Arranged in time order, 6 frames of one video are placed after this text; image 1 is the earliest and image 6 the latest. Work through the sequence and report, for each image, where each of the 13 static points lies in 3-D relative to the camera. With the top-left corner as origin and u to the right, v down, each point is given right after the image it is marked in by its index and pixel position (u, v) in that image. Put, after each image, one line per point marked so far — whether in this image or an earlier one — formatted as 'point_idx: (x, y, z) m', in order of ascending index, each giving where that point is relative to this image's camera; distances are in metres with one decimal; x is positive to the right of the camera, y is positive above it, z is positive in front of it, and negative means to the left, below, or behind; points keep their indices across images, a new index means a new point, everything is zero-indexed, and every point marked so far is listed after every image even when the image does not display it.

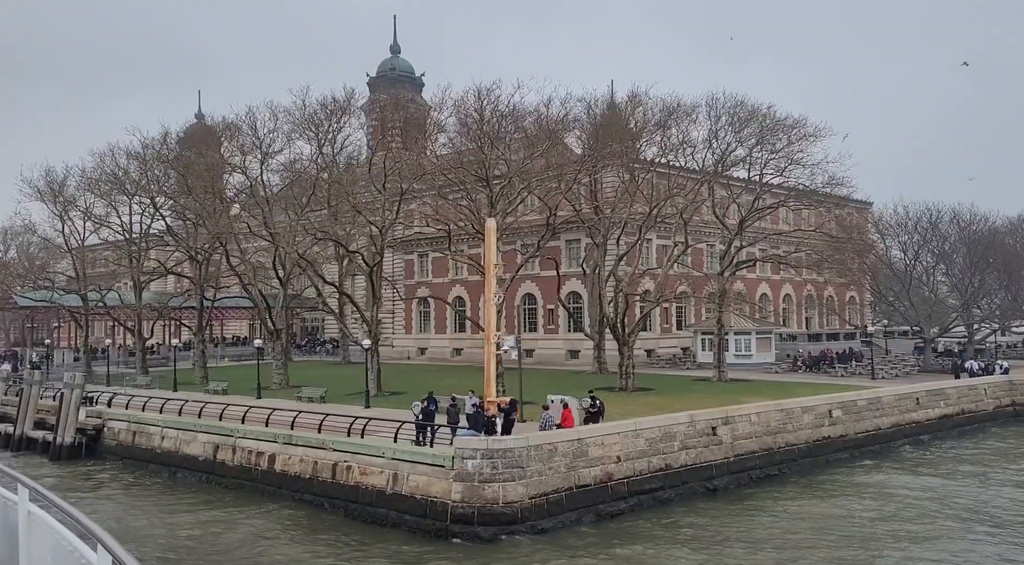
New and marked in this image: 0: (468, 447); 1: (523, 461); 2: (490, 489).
0: (-0.9, -3.5, +19.6) m
1: (+0.2, -3.8, +19.7) m
2: (-0.5, -4.4, +19.4) m
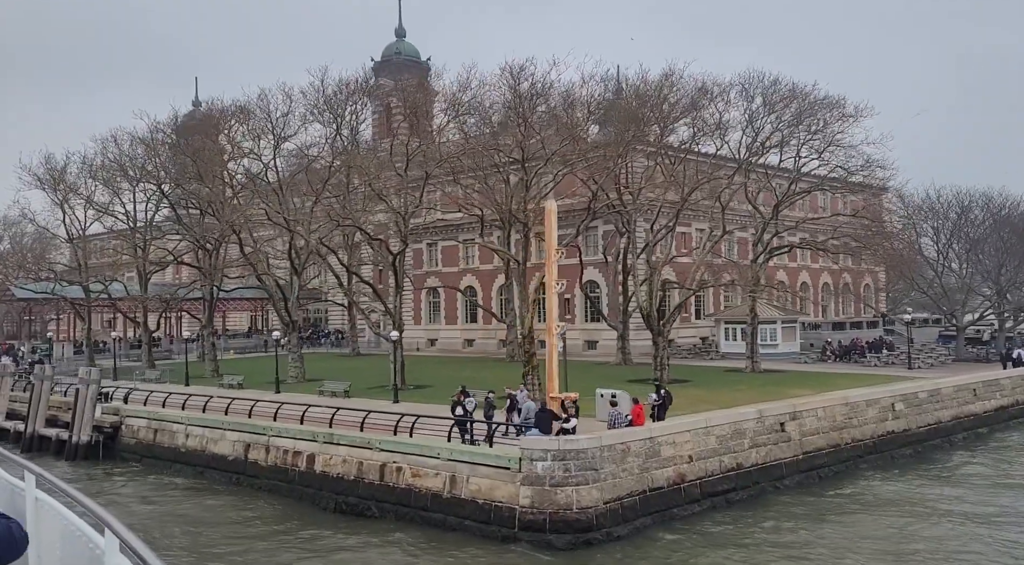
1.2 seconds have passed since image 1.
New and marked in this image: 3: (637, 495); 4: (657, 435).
0: (+0.5, -3.2, +18.0) m
1: (+1.6, -3.6, +18.2) m
2: (+1.0, -4.1, +17.8) m
3: (+2.6, -4.3, +18.9) m
4: (+3.1, -3.2, +19.6) m
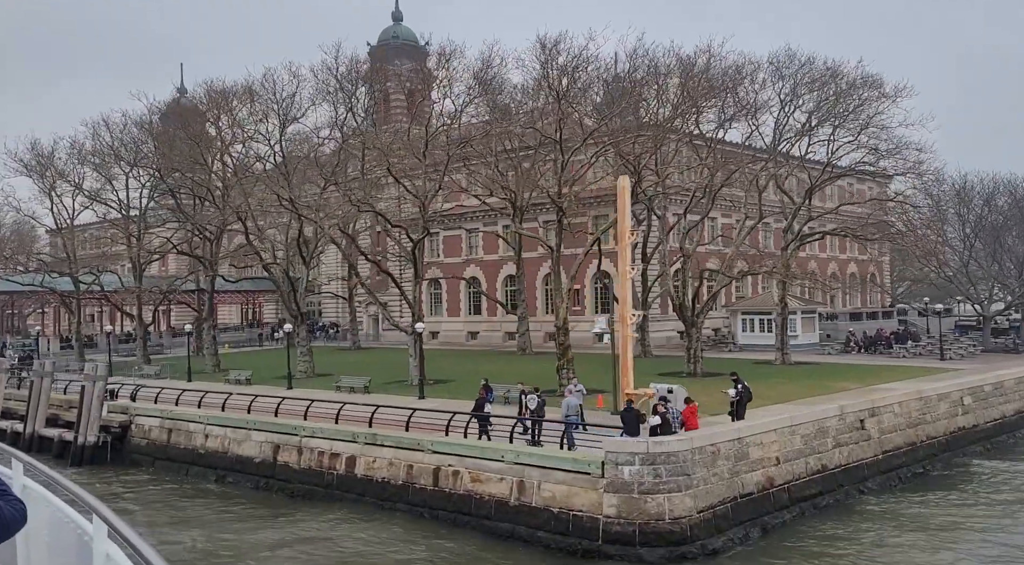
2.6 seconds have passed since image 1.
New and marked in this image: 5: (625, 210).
0: (+1.9, -2.9, +16.1) m
1: (+3.1, -3.3, +16.3) m
2: (+2.4, -3.8, +16.0) m
3: (+4.0, -4.1, +17.0) m
4: (+4.5, -2.9, +17.8) m
5: (+2.2, +1.5, +18.7) m
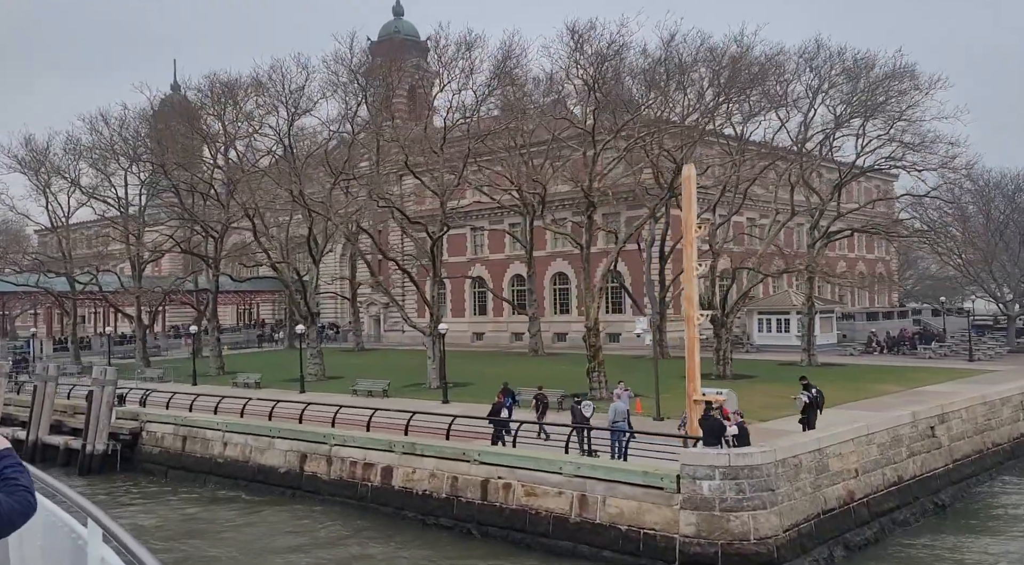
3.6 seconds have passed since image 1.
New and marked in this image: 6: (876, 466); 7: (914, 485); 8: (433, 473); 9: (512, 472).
0: (+3.0, -2.9, +14.7) m
1: (+4.2, -3.2, +14.9) m
2: (+3.5, -3.8, +14.6) m
3: (+5.1, -4.0, +15.7) m
4: (+5.6, -2.9, +16.4) m
5: (+3.3, +1.5, +17.3) m
6: (+7.0, -3.5, +17.8) m
7: (+8.2, -4.1, +18.8) m
8: (-1.6, -3.9, +19.1) m
9: (0.0, -3.6, +17.7) m
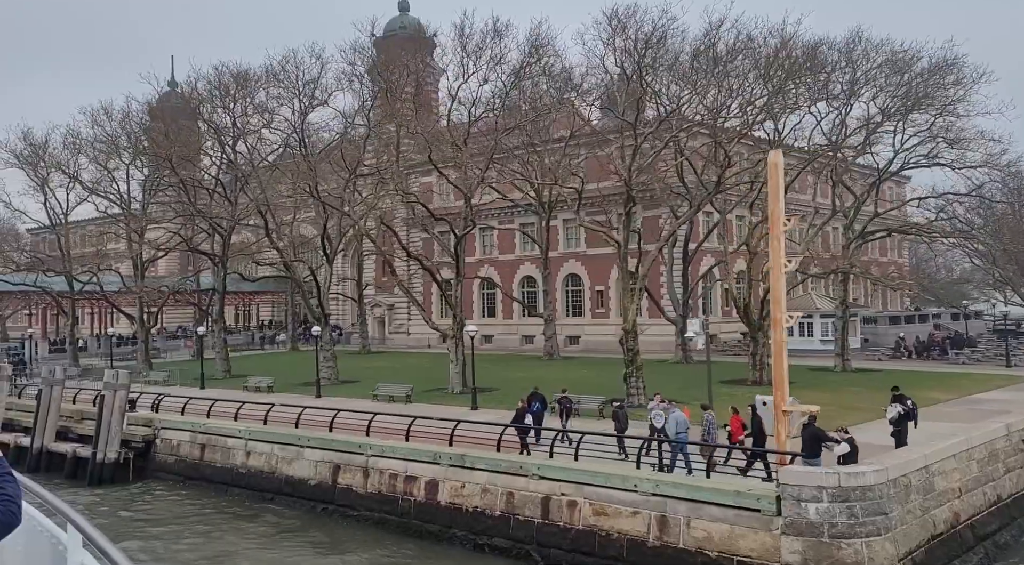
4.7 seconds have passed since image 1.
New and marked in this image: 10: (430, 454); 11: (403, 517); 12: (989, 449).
0: (+4.2, -2.9, +13.2) m
1: (+5.4, -3.2, +13.4) m
2: (+4.7, -3.7, +13.0) m
3: (+6.2, -4.0, +14.1) m
4: (+6.7, -2.9, +14.9) m
5: (+4.5, +1.5, +15.7) m
6: (+8.2, -3.5, +16.2) m
7: (+9.3, -4.1, +17.3) m
8: (-0.5, -3.9, +17.4) m
9: (+1.1, -3.6, +16.1) m
10: (-1.7, -3.5, +18.7) m
11: (-2.2, -4.8, +18.8) m
12: (+8.7, -3.0, +16.9) m
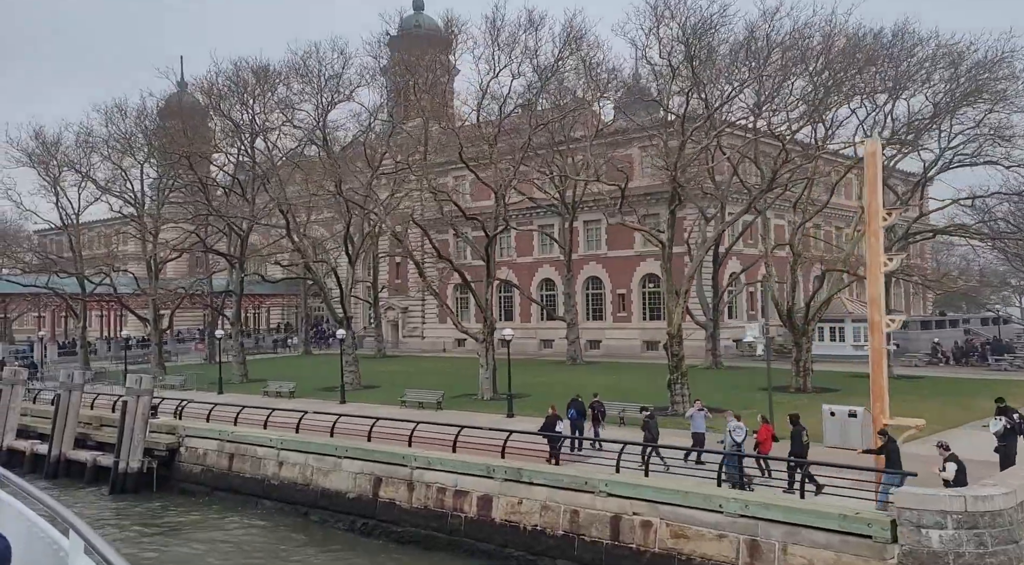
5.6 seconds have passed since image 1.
0: (+5.3, -2.9, +11.8) m
1: (+6.5, -3.2, +12.0) m
2: (+5.8, -3.7, +11.6) m
3: (+7.3, -4.0, +12.7) m
4: (+7.8, -2.9, +13.5) m
5: (+5.6, +1.5, +14.4) m
6: (+9.3, -3.5, +14.8) m
7: (+10.4, -4.2, +15.9) m
8: (+0.6, -3.9, +16.1) m
9: (+2.2, -3.6, +14.7) m
10: (-0.5, -3.5, +17.3) m
11: (-1.1, -4.8, +17.4) m
12: (+9.8, -3.1, +15.6) m
